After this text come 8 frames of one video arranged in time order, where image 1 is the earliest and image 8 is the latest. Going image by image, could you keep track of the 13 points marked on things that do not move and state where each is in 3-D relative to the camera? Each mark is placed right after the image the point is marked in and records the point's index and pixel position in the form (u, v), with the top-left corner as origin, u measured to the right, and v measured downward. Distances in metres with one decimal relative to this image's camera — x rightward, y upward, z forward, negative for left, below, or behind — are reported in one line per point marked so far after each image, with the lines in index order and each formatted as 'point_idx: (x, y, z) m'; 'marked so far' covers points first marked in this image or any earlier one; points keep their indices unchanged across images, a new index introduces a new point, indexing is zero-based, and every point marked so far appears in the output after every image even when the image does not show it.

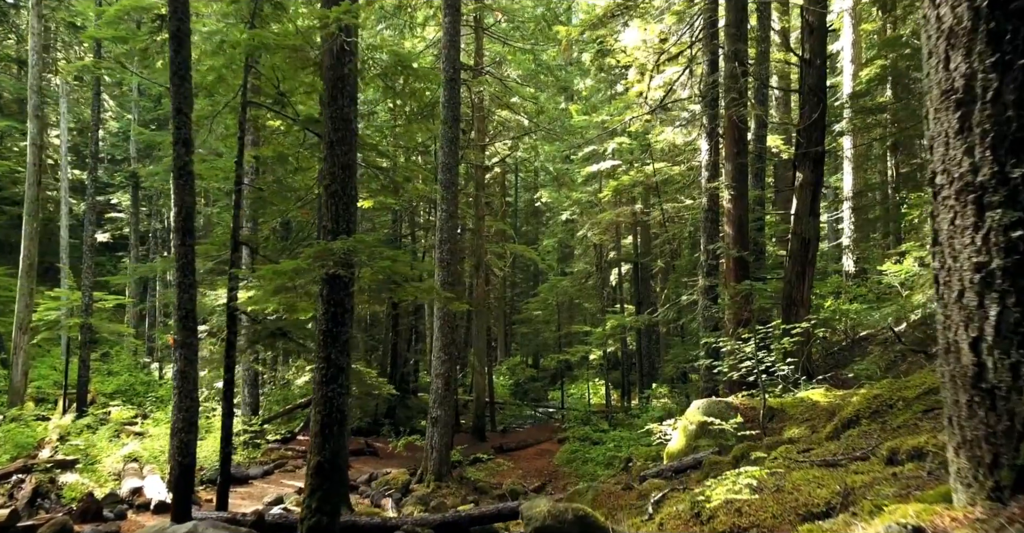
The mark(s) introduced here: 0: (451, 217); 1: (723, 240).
0: (-1.3, +1.0, +17.2) m
1: (+3.7, +0.5, +14.6) m
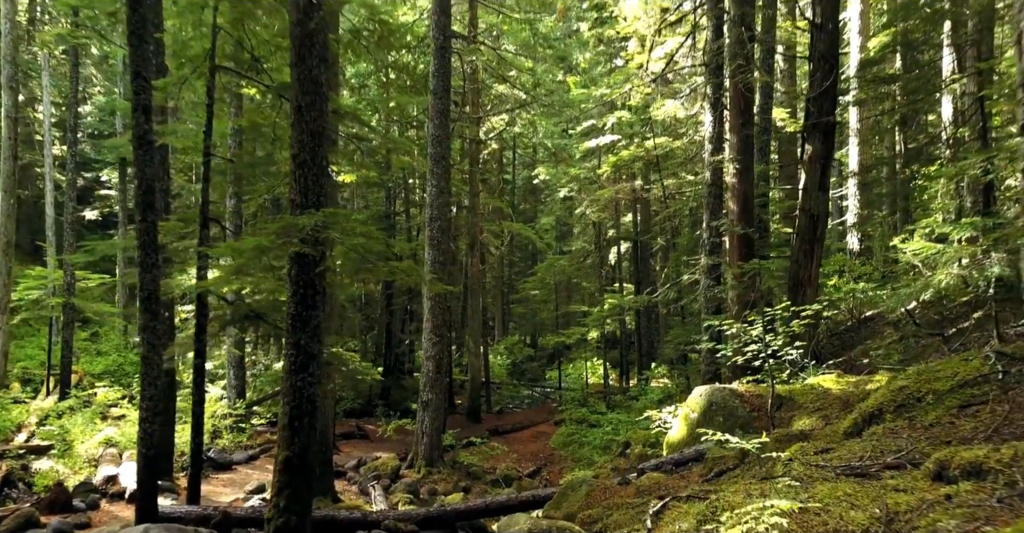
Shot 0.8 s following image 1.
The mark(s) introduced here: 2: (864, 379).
0: (-1.4, +1.5, +16.5) m
1: (+3.6, +0.8, +13.9) m
2: (+4.0, -1.3, +9.4) m
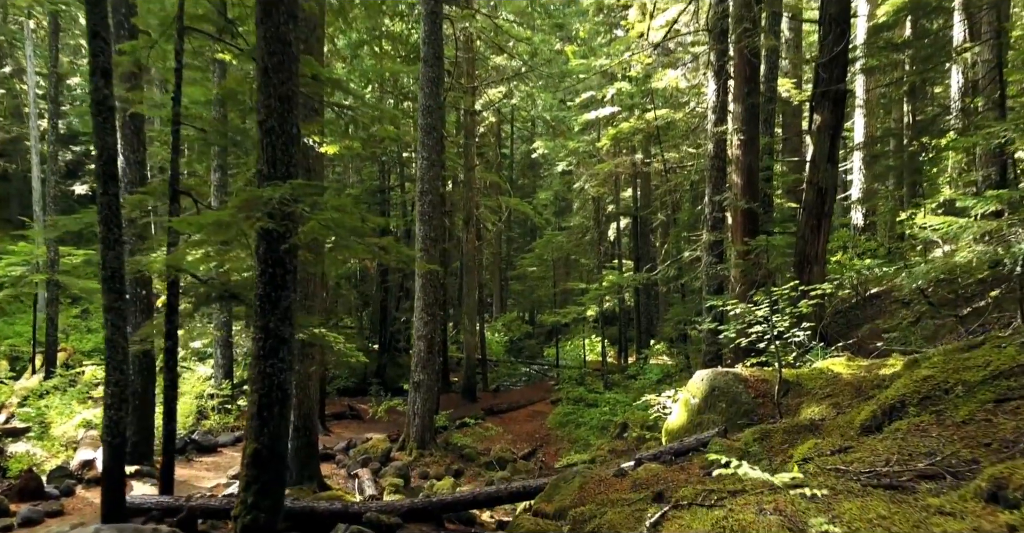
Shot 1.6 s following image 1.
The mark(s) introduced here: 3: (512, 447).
0: (-1.5, +1.9, +15.8) m
1: (+3.5, +1.2, +13.2) m
2: (+3.9, -1.0, +8.8) m
3: (0.0, -3.9, +18.1) m
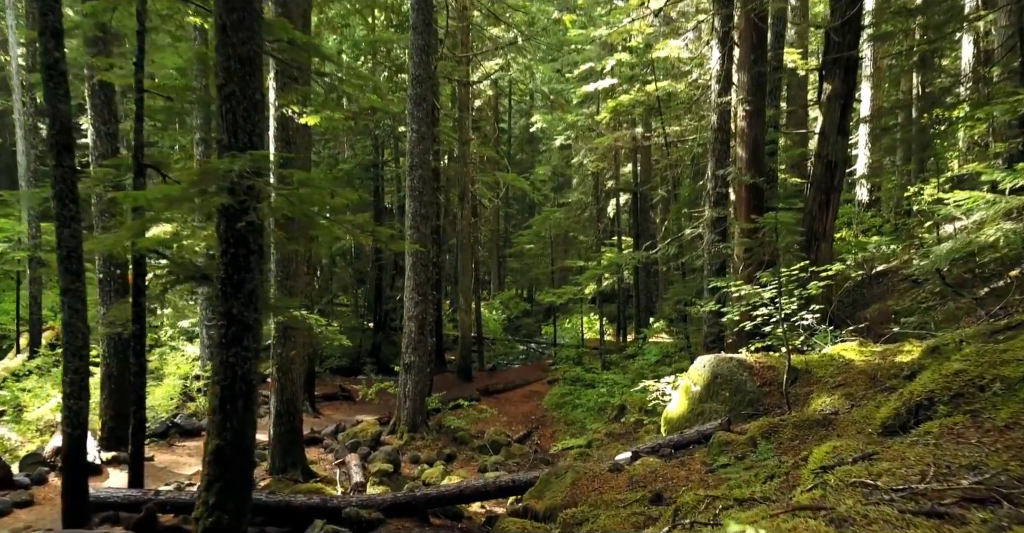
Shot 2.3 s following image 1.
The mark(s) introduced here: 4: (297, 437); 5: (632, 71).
0: (-1.6, +2.3, +15.1) m
1: (+3.4, +1.5, +12.6) m
2: (+3.7, -0.8, +8.2) m
3: (-0.1, -3.4, +17.6) m
4: (-3.1, -2.5, +12.1) m
5: (+2.9, +4.6, +19.8) m
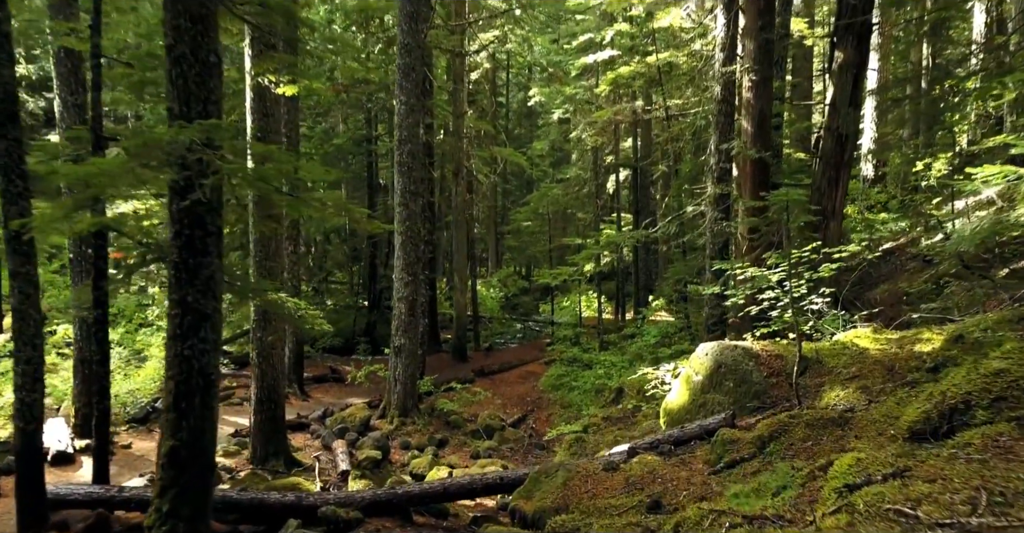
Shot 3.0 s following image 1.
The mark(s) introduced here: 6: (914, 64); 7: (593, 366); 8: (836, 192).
0: (-1.7, +2.7, +14.5) m
1: (+3.3, +1.8, +11.9) m
2: (+3.6, -0.6, +7.6) m
3: (-0.2, -3.0, +17.1) m
4: (-3.2, -2.2, +11.6) m
5: (+2.8, +5.2, +19.1) m
6: (+9.3, +4.7, +19.3) m
7: (+1.9, -2.3, +19.0) m
8: (+4.3, +1.0, +11.1) m
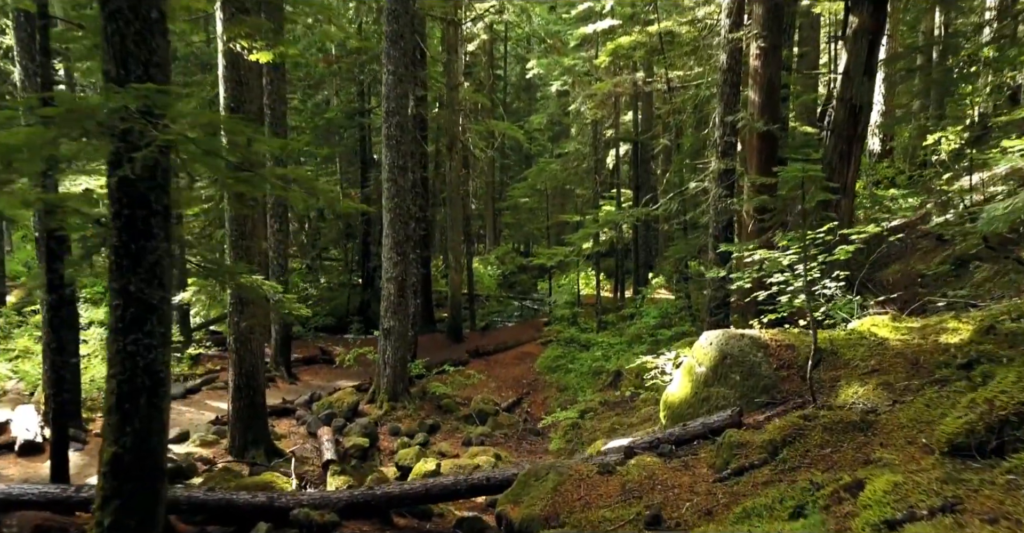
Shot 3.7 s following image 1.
0: (-1.8, +3.1, +13.7) m
1: (+3.2, +2.1, +11.2) m
2: (+3.5, -0.5, +7.0) m
3: (-0.3, -2.6, +16.5) m
4: (-3.3, -1.9, +11.0) m
5: (+2.7, +5.6, +18.3) m
6: (+9.2, +5.1, +18.5) m
7: (+1.8, -1.8, +18.4) m
8: (+4.2, +1.3, +10.5) m
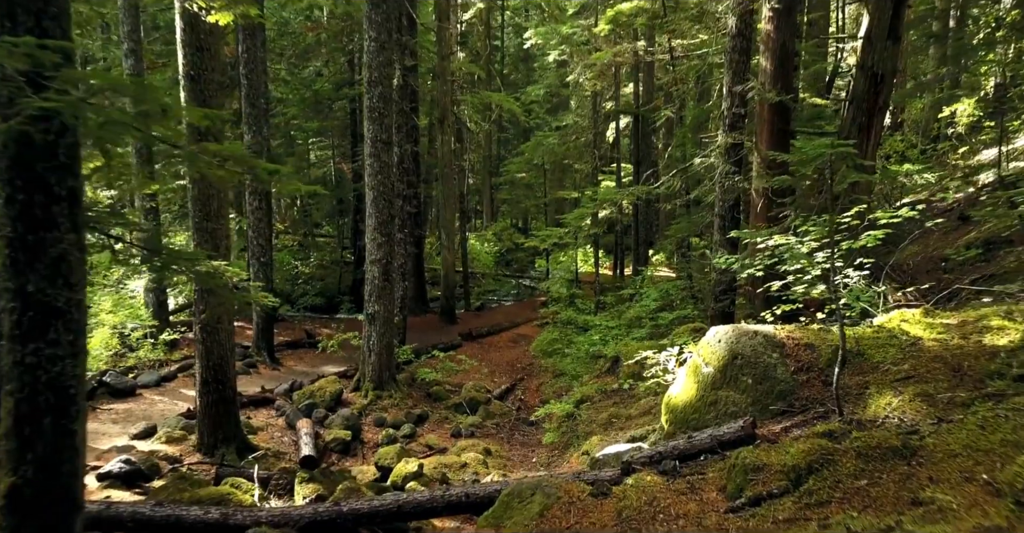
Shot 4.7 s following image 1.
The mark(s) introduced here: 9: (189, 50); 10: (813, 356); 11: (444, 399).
0: (-2.0, +3.4, +12.8) m
1: (+3.0, +2.3, +10.3) m
2: (+3.4, -0.4, +6.2) m
3: (-0.4, -2.2, +15.7) m
4: (-3.5, -1.7, +10.2) m
5: (+2.5, +6.1, +17.2) m
6: (+9.1, +5.6, +17.4) m
7: (+1.6, -1.3, +17.6) m
8: (+4.1, +1.5, +9.6) m
9: (-3.5, +2.4, +9.1) m
10: (+2.3, -0.7, +6.4) m
11: (-1.2, -2.3, +14.3) m
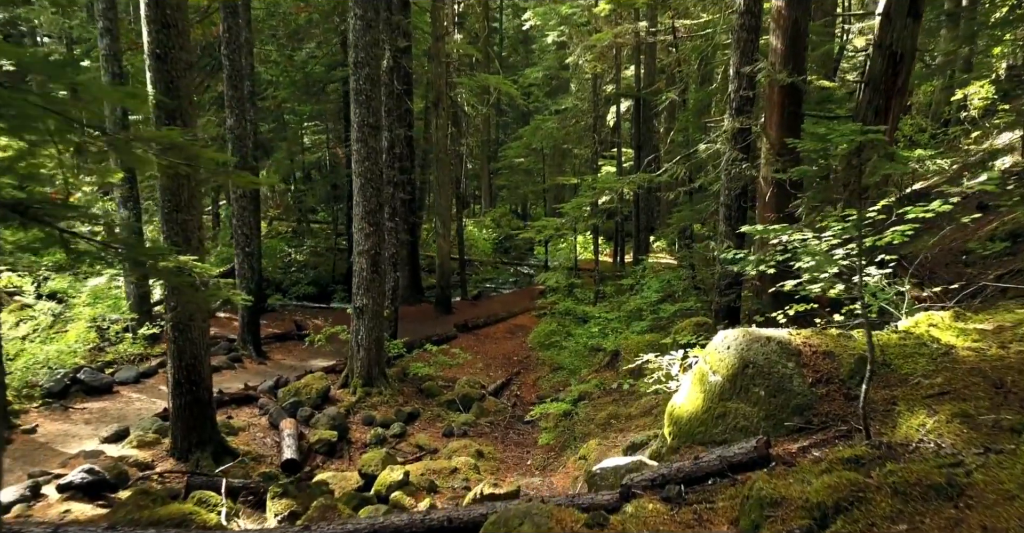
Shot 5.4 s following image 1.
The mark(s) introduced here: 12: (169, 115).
0: (-2.1, +3.5, +12.1) m
1: (+2.9, +2.4, +9.7) m
2: (+3.3, -0.4, +5.5) m
3: (-0.5, -2.0, +15.1) m
4: (-3.5, -1.6, +9.6) m
5: (+2.5, +6.3, +16.5) m
6: (+9.0, +5.8, +16.7) m
7: (+1.6, -1.1, +17.0) m
8: (+4.0, +1.5, +8.9) m
9: (-3.6, +2.4, +8.4) m
10: (+2.2, -0.7, +5.8) m
11: (-1.3, -2.1, +13.7) m
12: (-3.7, +1.6, +8.9) m
